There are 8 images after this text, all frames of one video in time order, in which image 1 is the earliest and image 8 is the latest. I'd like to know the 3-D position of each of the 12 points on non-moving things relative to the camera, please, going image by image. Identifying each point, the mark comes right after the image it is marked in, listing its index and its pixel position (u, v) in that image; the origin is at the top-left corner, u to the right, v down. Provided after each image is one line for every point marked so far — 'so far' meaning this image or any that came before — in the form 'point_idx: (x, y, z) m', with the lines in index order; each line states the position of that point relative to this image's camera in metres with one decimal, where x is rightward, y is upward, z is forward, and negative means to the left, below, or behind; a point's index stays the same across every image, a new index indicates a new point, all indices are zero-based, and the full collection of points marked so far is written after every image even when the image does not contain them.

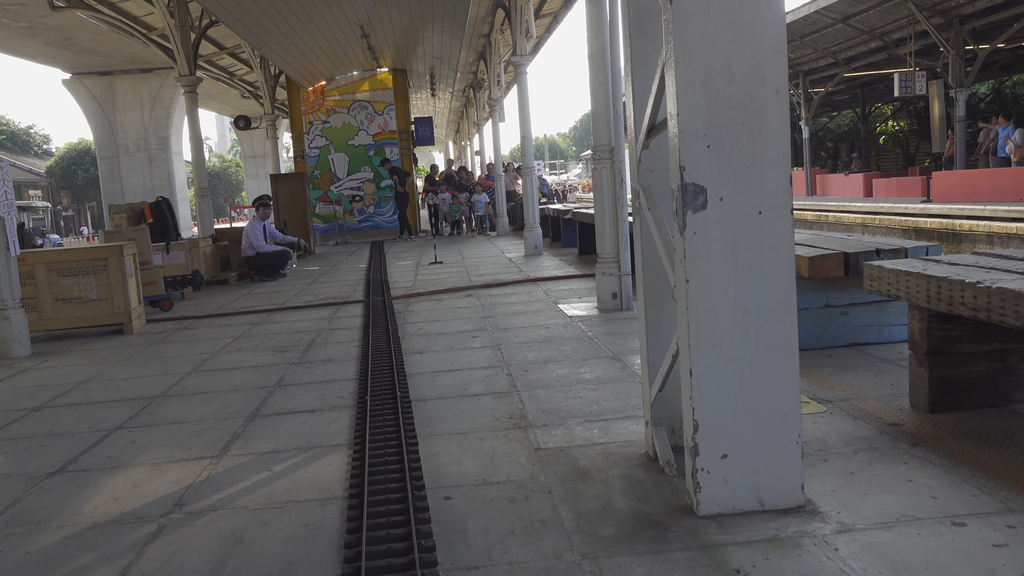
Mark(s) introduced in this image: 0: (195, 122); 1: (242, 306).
0: (-5.4, +2.7, +14.4) m
1: (-3.2, -0.2, +10.1) m
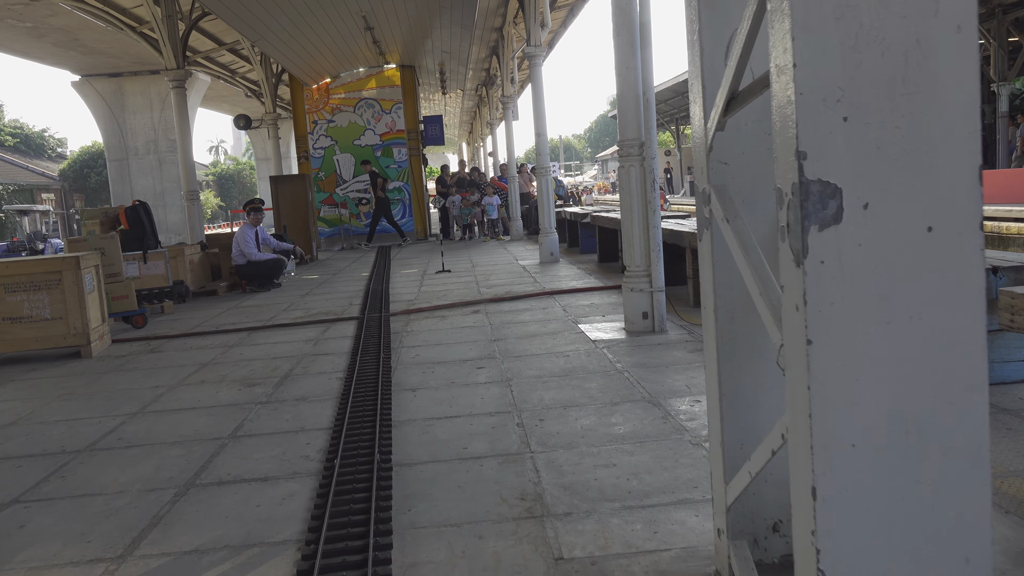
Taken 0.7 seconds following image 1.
0: (-5.2, +2.6, +13.4) m
1: (-3.1, -0.4, +9.0) m
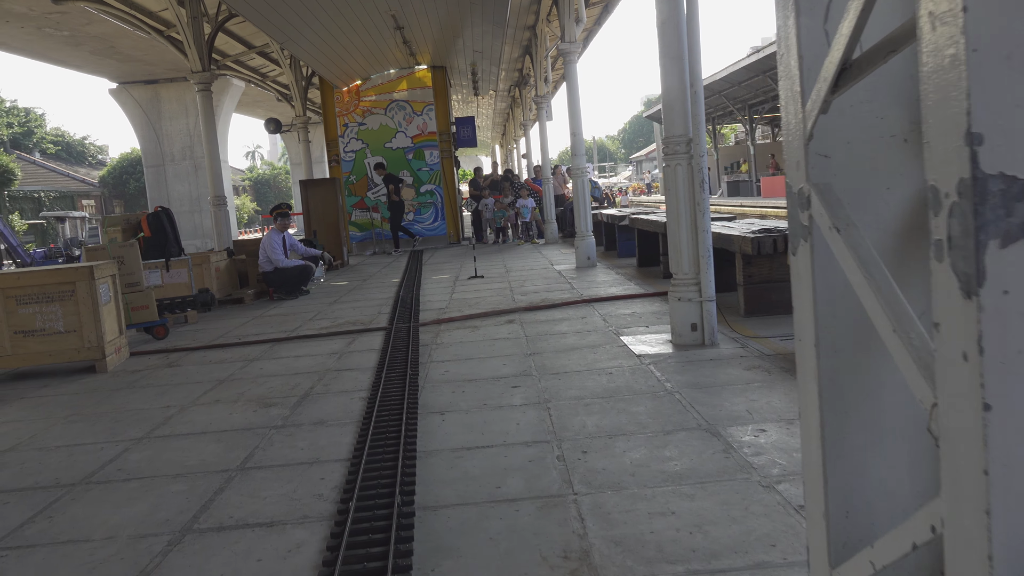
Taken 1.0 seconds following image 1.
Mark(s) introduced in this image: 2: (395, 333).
0: (-4.7, +2.4, +13.1) m
1: (-2.7, -0.5, +8.7) m
2: (-1.1, -0.4, +7.8) m
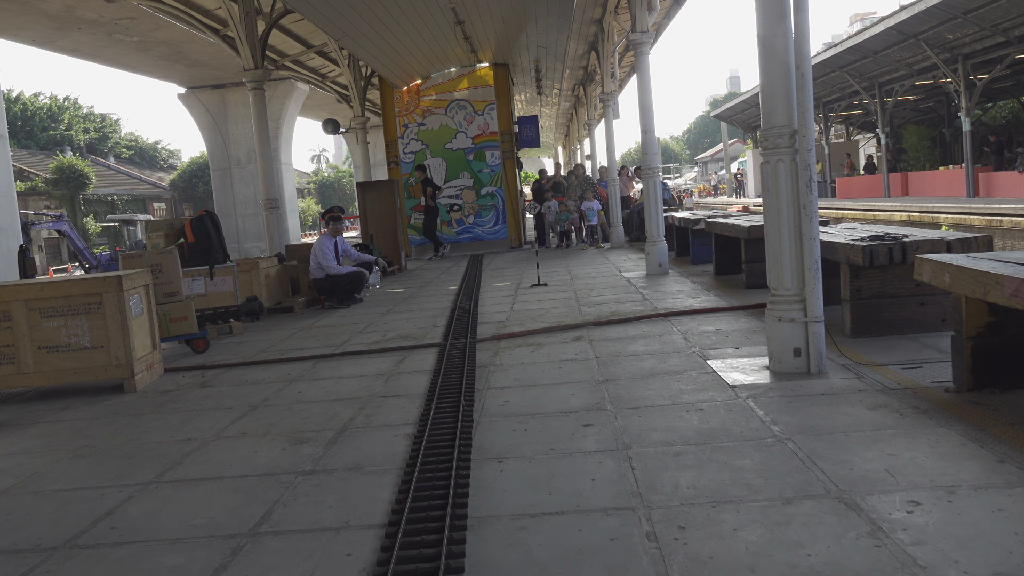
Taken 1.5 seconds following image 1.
0: (-3.7, +2.3, +12.6) m
1: (-2.1, -0.6, +8.0) m
2: (-0.5, -0.5, +7.1) m
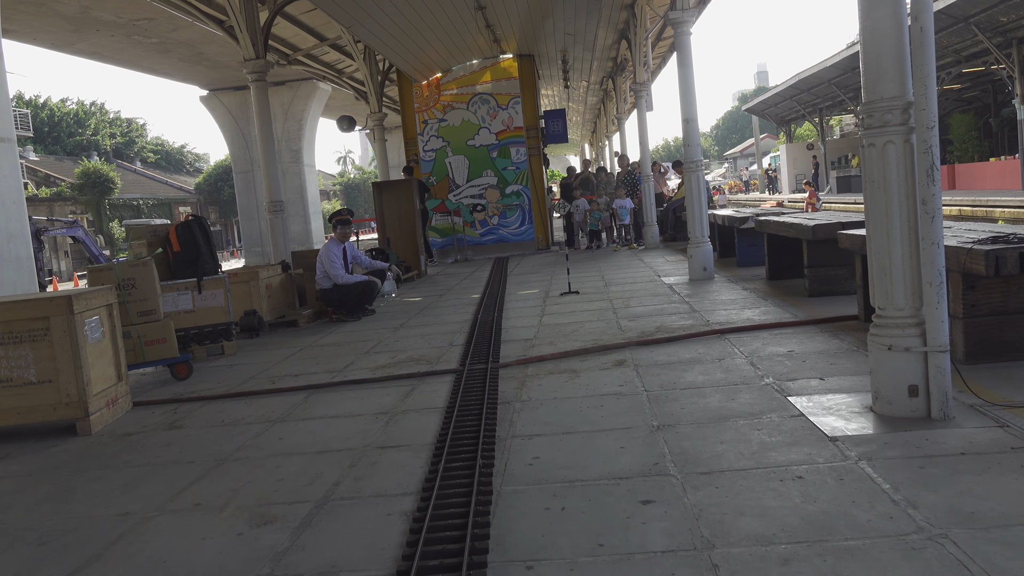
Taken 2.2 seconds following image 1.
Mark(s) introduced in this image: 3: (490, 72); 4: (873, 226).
0: (-3.3, +2.2, +11.5) m
1: (-1.8, -0.7, +6.9) m
2: (-0.3, -0.6, +5.9) m
3: (-0.5, +4.9, +19.3) m
4: (+1.8, +0.3, +4.1) m
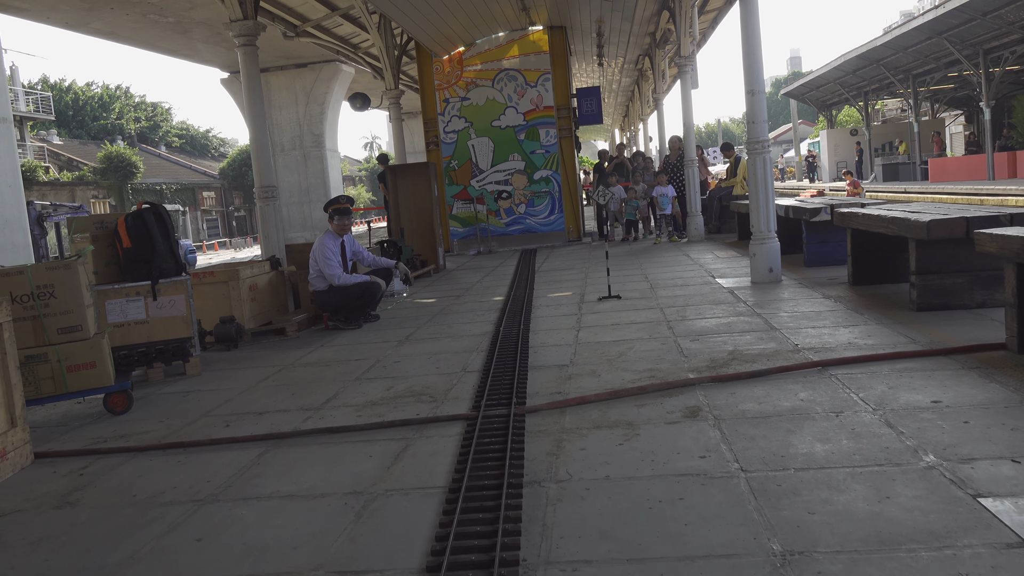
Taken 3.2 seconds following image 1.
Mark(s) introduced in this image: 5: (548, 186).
0: (-3.0, +2.2, +9.9) m
1: (-1.7, -0.8, +5.3) m
2: (-0.2, -0.7, +4.3) m
3: (+0.1, +5.0, +17.6) m
4: (+1.9, +0.2, +2.4) m
5: (+0.8, +2.1, +17.8) m
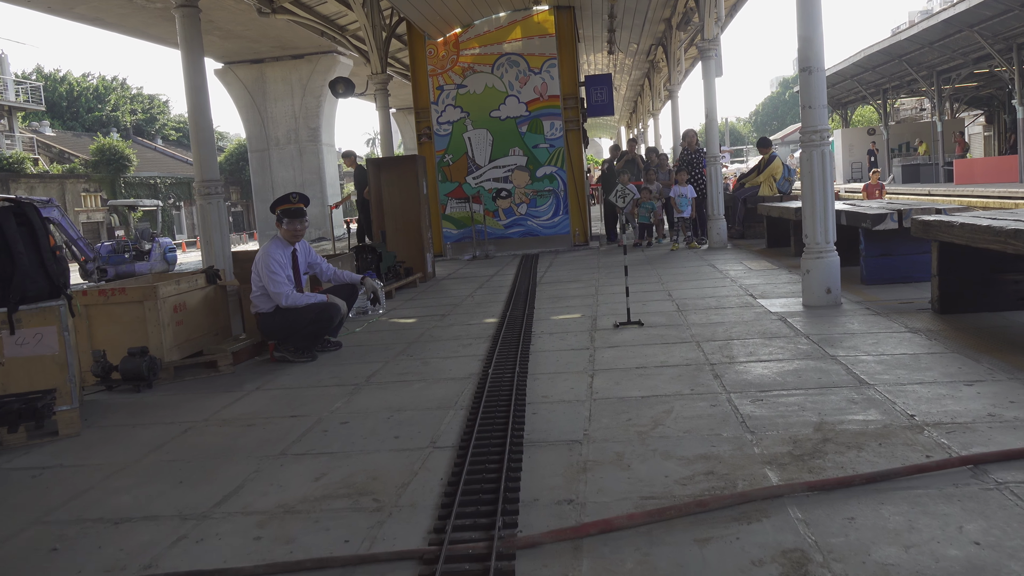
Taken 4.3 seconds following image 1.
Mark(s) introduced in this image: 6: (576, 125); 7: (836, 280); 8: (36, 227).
0: (-3.0, +2.1, +8.2) m
1: (-1.7, -0.9, +3.5) m
2: (-0.2, -0.9, +2.5) m
3: (+0.2, +4.8, +15.8) m
4: (+1.8, -0.1, +0.6) m
5: (+0.8, +1.9, +16.0) m
6: (+1.2, +3.1, +15.8) m
7: (+2.8, +0.1, +7.3) m
8: (-2.7, +0.4, +4.8) m
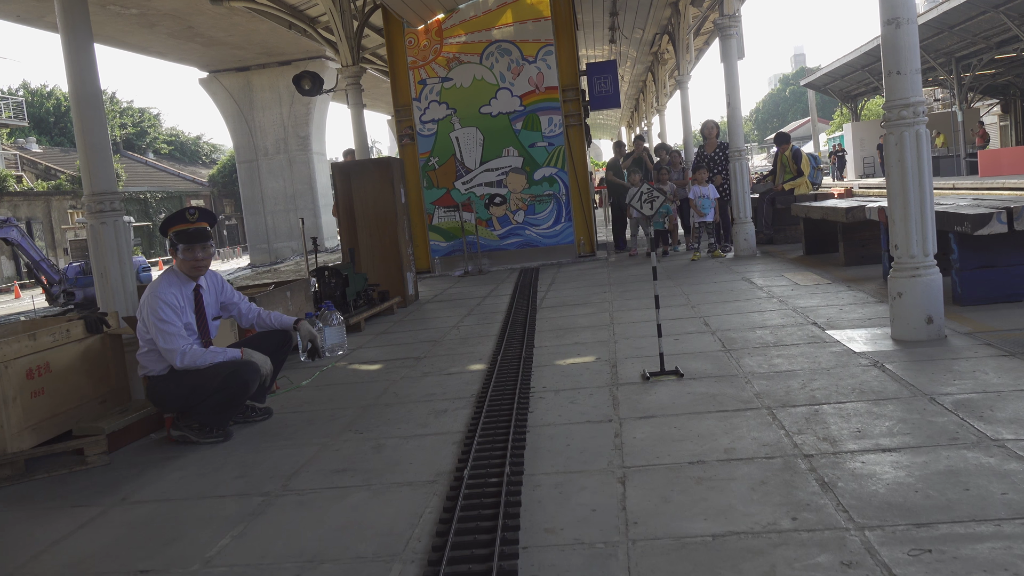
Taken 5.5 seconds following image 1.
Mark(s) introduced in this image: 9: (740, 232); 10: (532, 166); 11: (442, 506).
0: (-3.1, +1.7, +6.3) m
1: (-1.8, -1.2, +1.6) m
2: (-0.3, -1.2, +0.6) m
3: (0.0, +4.5, +13.9) m
4: (+1.7, -0.2, -1.3) m
5: (+0.7, +1.7, +14.1) m
6: (+1.1, +2.8, +13.9) m
7: (+2.7, -0.1, +5.4) m
8: (-2.8, +0.1, +2.9) m
9: (+3.2, +0.8, +12.1) m
10: (+0.3, +2.0, +14.0) m
11: (-0.3, -0.9, +3.5) m
